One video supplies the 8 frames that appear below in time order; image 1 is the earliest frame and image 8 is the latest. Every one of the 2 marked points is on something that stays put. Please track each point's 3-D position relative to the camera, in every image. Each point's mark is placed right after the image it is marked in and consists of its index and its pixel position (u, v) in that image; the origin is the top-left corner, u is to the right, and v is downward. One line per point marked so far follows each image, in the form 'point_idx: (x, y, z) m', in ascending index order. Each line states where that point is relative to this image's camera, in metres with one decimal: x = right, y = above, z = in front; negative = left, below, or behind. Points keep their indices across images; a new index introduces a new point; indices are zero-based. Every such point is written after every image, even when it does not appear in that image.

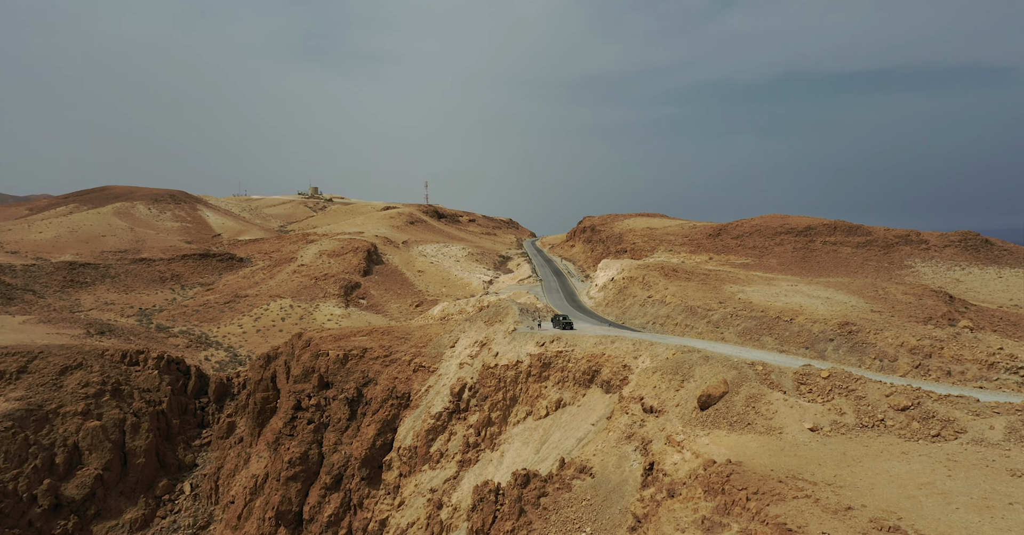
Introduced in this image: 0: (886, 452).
0: (+9.8, -4.9, +13.9) m
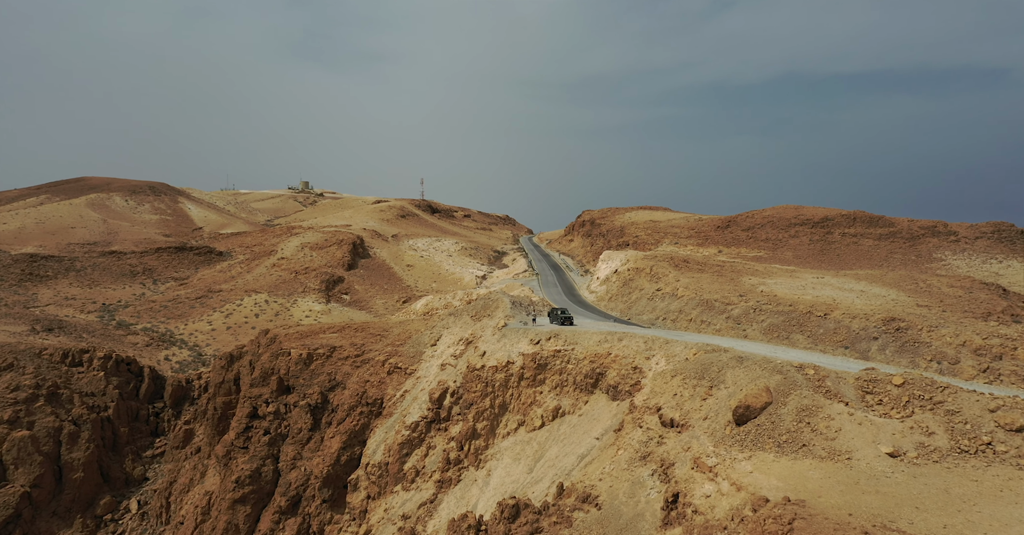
0: (+9.4, -4.3, +10.1) m
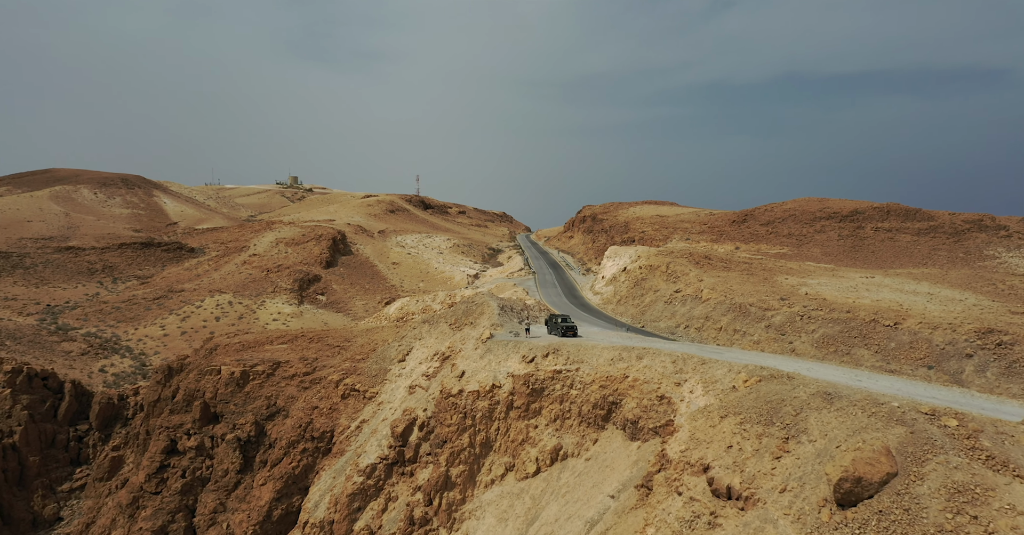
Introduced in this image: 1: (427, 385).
0: (+9.0, -4.2, +5.0) m
1: (-3.0, -4.2, +18.6) m
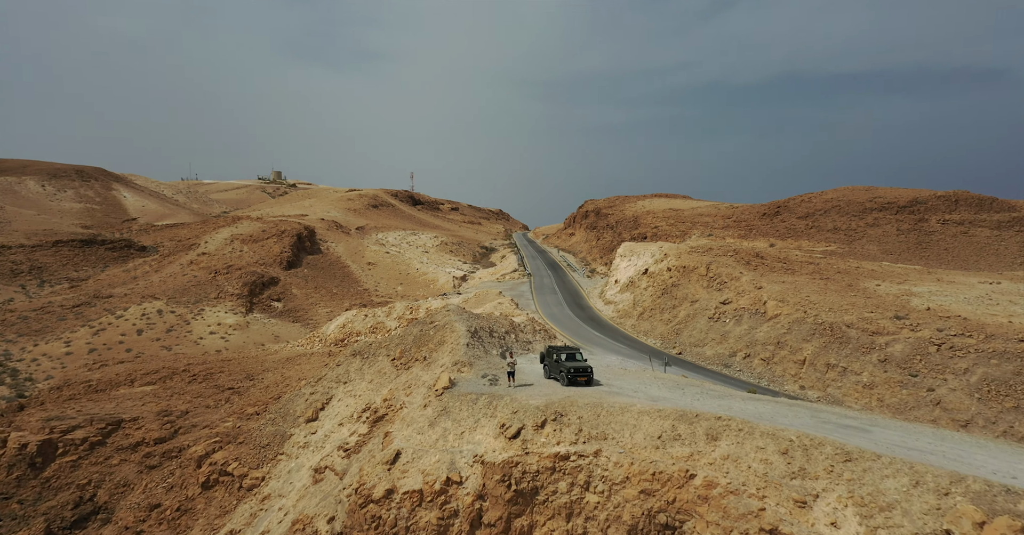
0: (+8.5, -4.2, -2.5) m
1: (-3.6, -4.2, +11.1) m
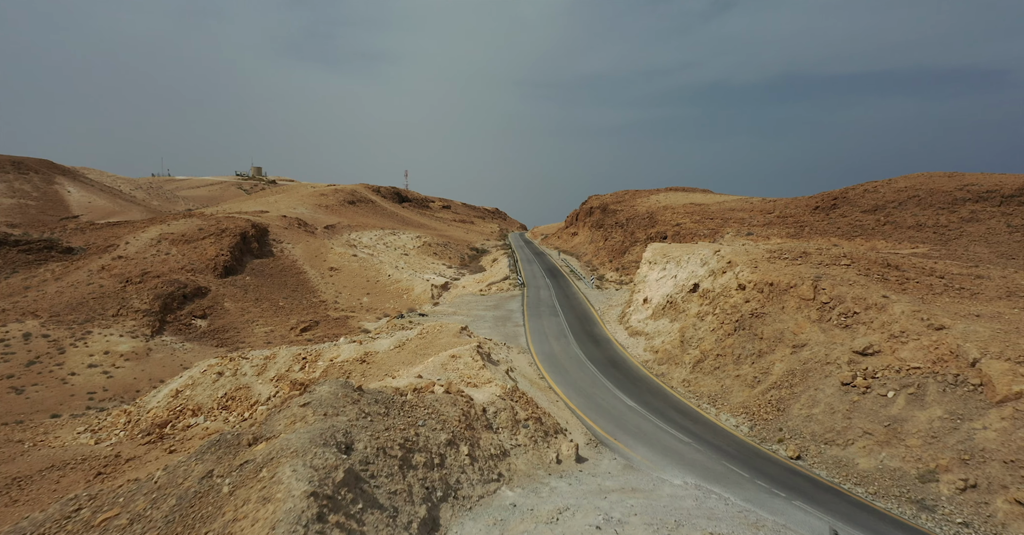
0: (+7.8, -4.6, -11.2) m
1: (-4.2, -4.6, +2.4) m
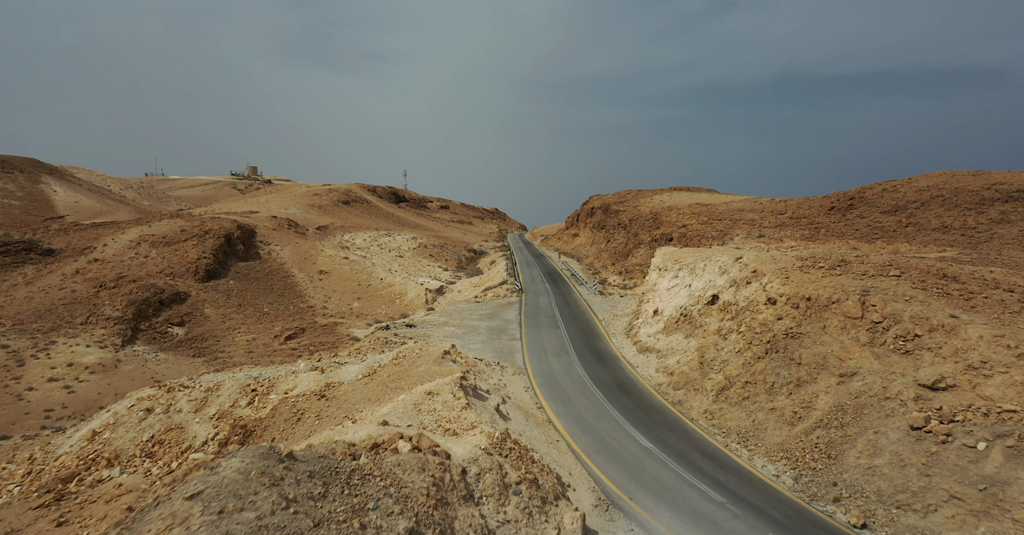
0: (+7.7, -4.9, -13.1) m
1: (-4.4, -4.9, +0.5) m
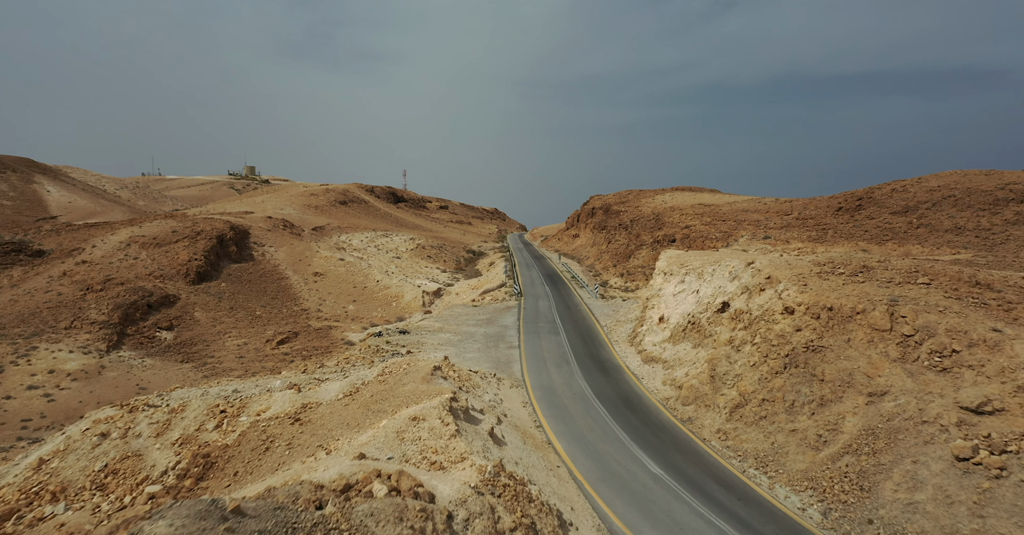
0: (+7.6, -5.0, -14.0) m
1: (-4.5, -5.0, -0.4) m
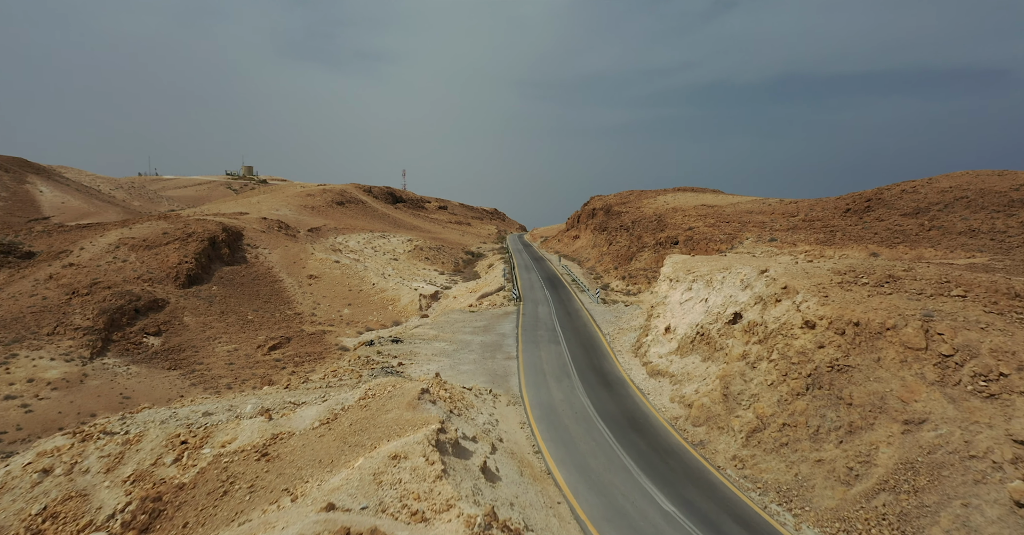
0: (+7.5, -5.2, -14.9) m
1: (-4.5, -5.2, -1.3) m
